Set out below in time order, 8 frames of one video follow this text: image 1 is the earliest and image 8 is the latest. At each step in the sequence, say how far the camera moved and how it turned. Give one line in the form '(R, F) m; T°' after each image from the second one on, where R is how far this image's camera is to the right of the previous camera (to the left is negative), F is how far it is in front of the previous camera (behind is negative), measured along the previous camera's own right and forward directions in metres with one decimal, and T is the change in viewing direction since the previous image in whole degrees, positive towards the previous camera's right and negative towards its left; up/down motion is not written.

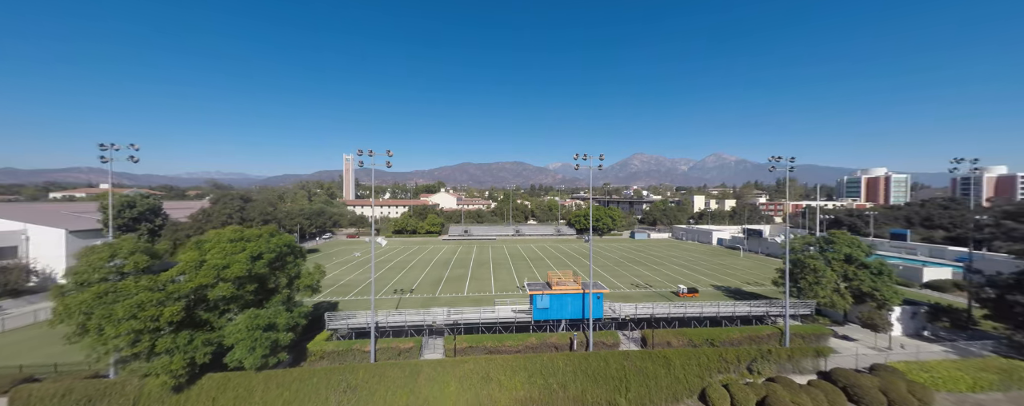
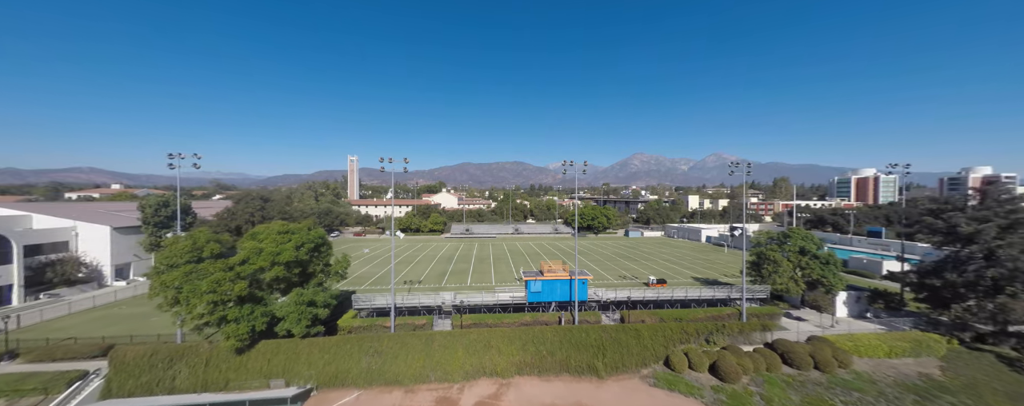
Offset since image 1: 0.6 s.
(+0.2, -2.7) m; 0°
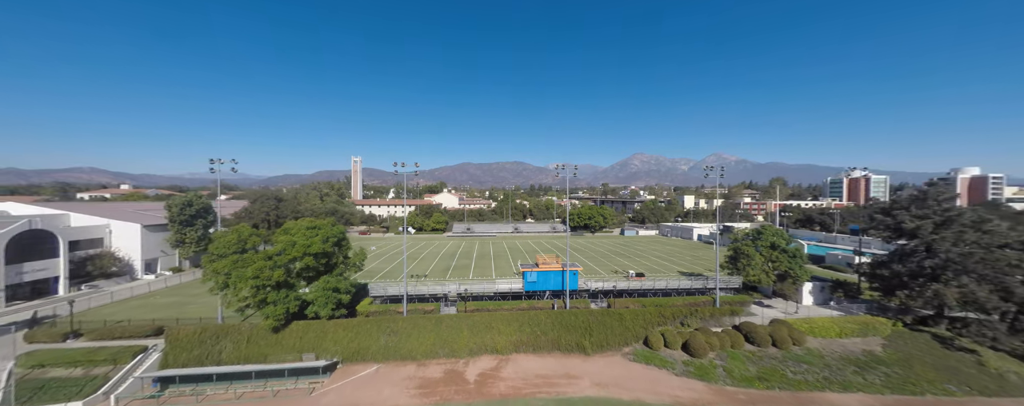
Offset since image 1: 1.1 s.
(+0.1, -2.2) m; 0°
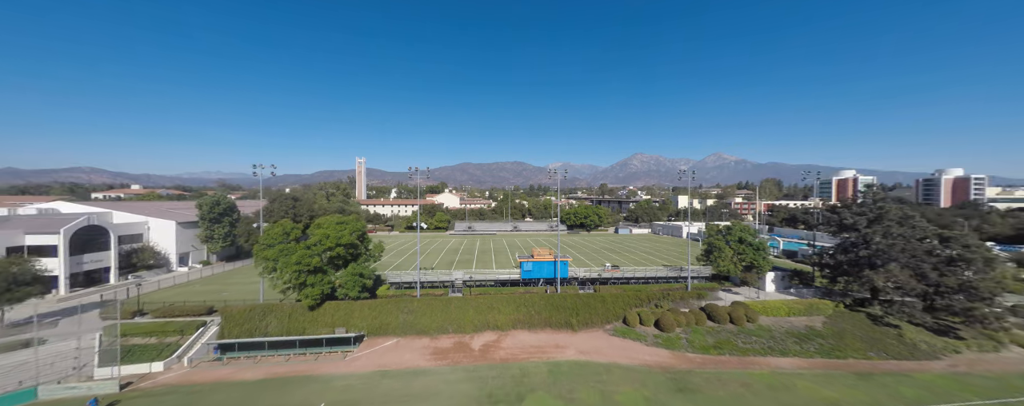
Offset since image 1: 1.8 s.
(+0.1, -3.0) m; 0°
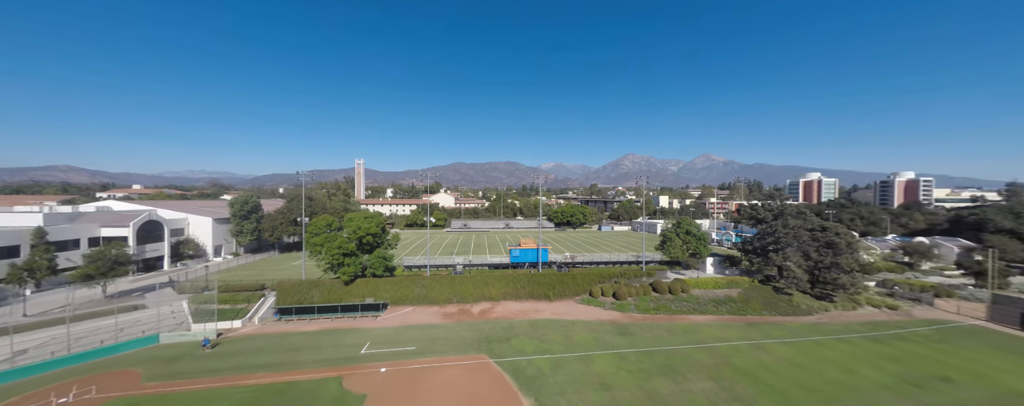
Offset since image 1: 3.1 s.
(+0.2, -5.7) m; +1°
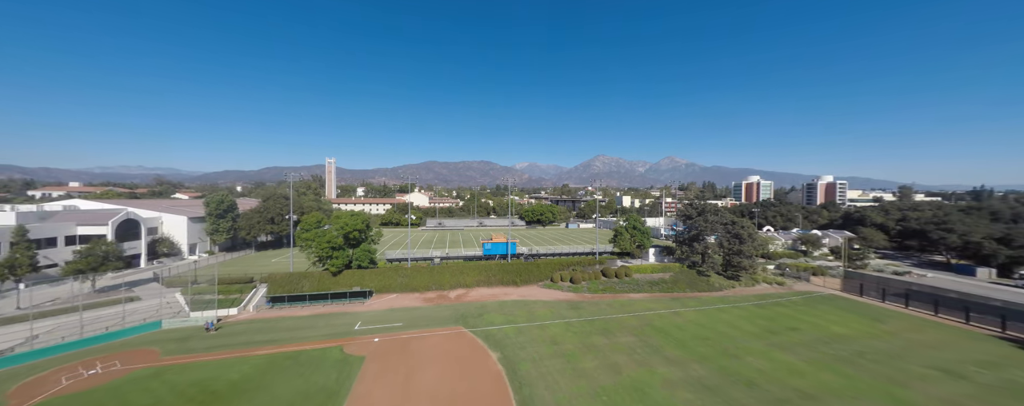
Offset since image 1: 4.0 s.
(+0.1, -3.9) m; +5°
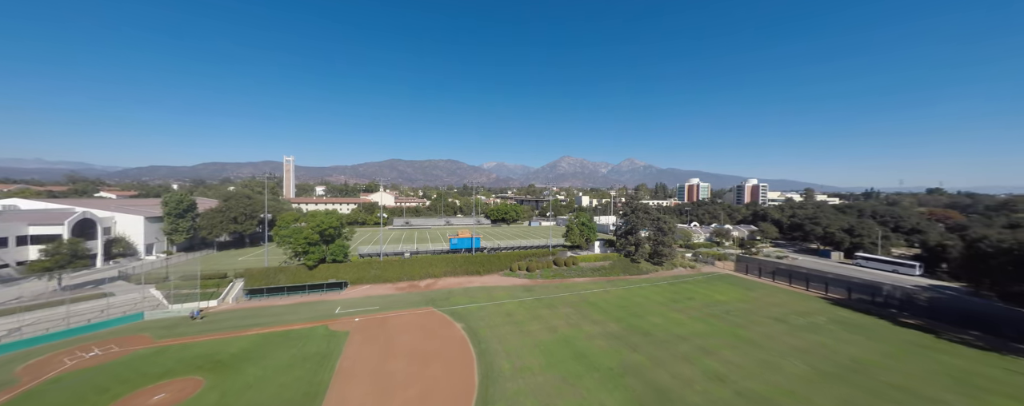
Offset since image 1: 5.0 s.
(+0.3, -4.2) m; +6°
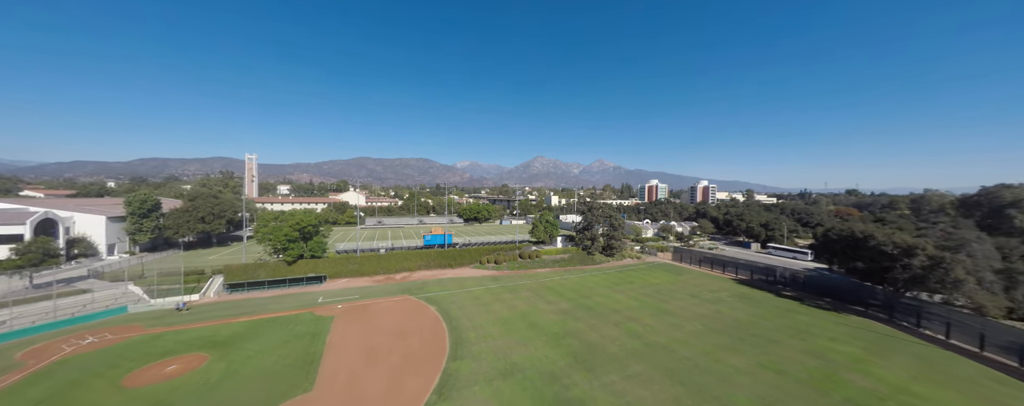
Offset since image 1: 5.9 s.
(+0.5, -3.6) m; +5°
